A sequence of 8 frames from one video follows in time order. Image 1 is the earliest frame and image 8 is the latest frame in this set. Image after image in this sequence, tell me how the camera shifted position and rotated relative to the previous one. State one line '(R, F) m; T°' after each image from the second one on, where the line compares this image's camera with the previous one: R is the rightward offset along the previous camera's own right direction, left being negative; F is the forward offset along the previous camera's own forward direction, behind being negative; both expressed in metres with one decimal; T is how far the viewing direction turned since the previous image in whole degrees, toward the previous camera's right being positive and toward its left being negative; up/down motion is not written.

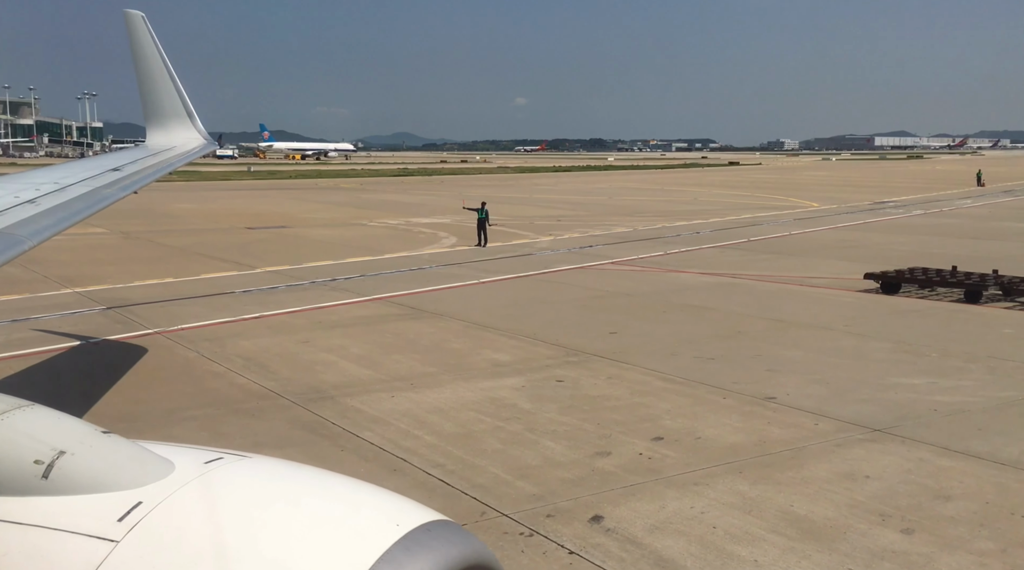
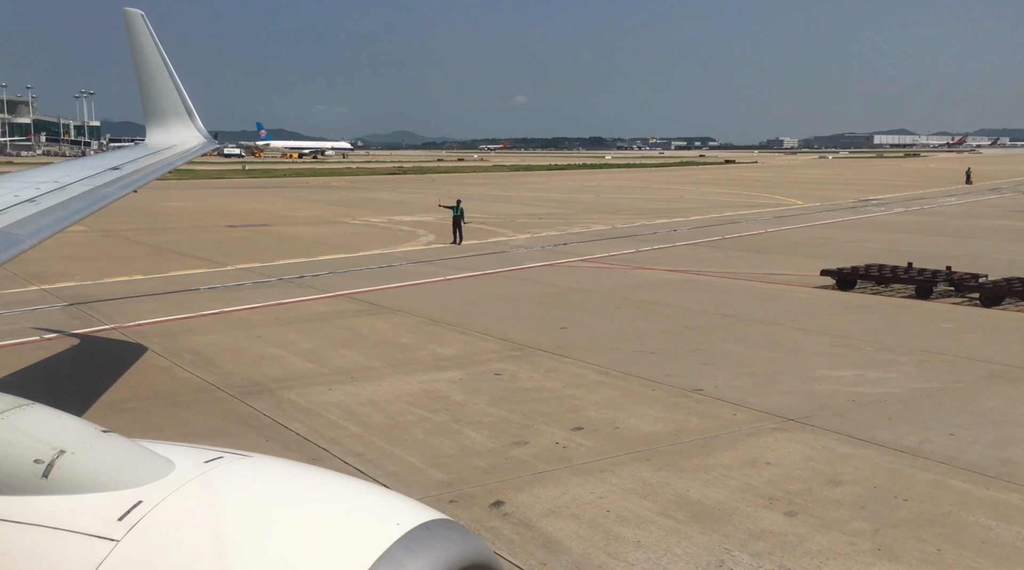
(+0.6, -0.3) m; +1°
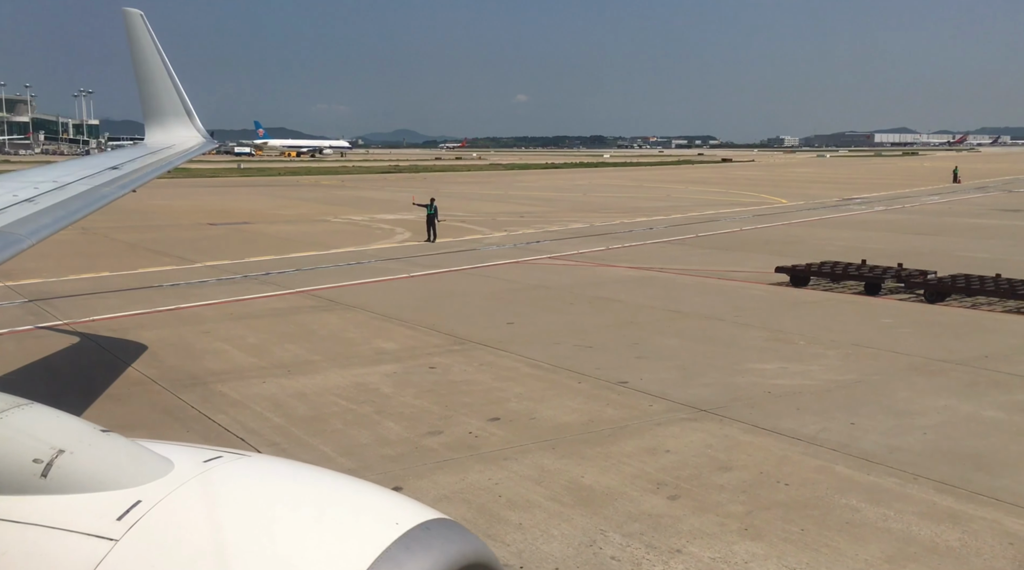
(+0.7, -0.3) m; +1°
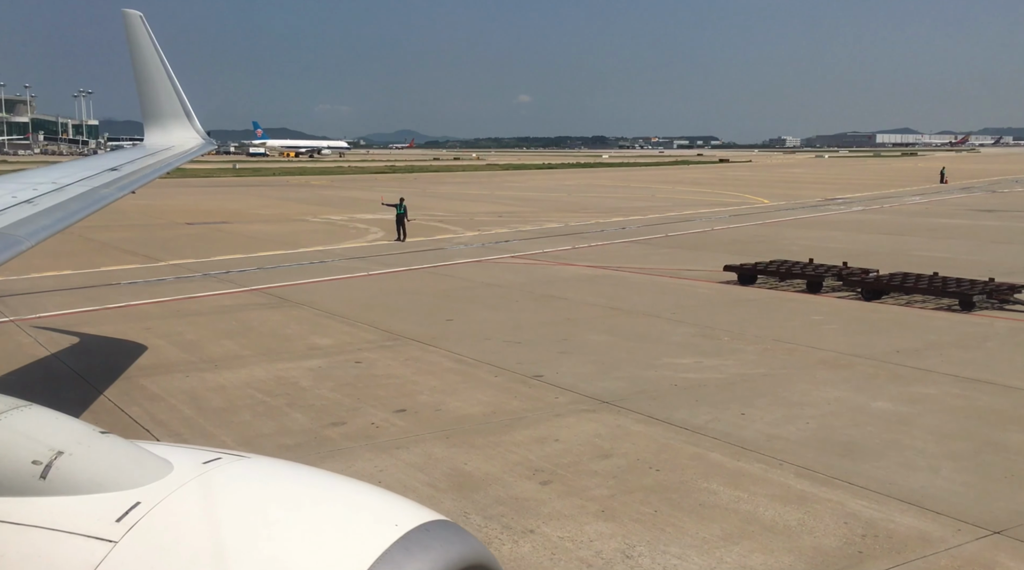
(+0.8, -0.3) m; +1°
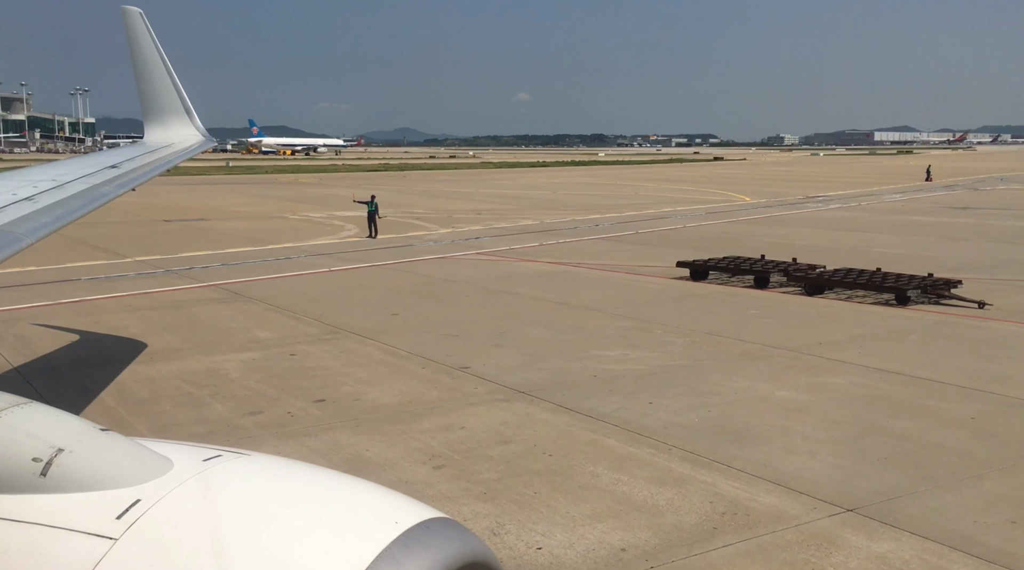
(+0.7, -0.3) m; +1°
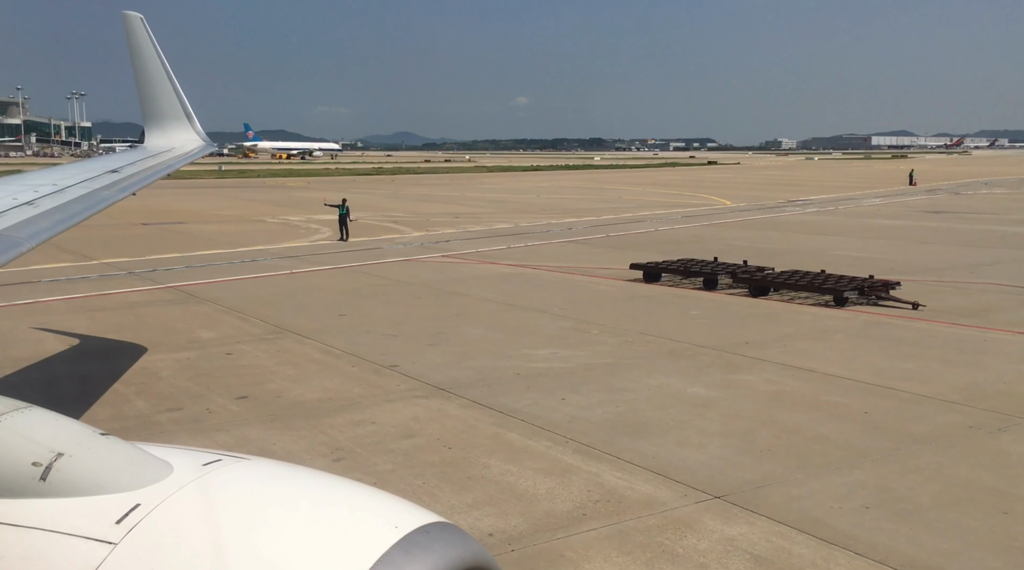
(+0.7, -0.3) m; +1°
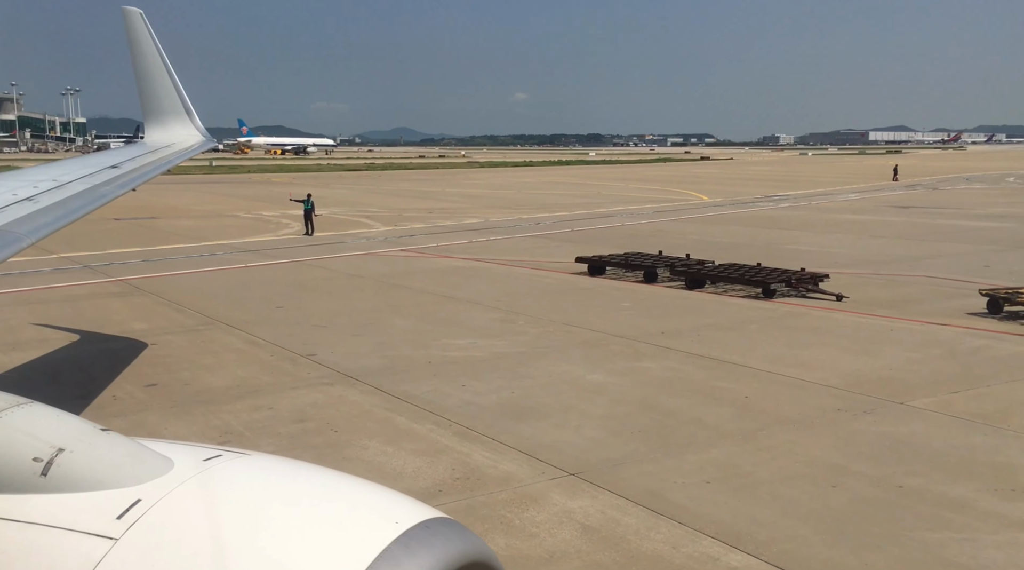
(+0.9, -0.4) m; +1°
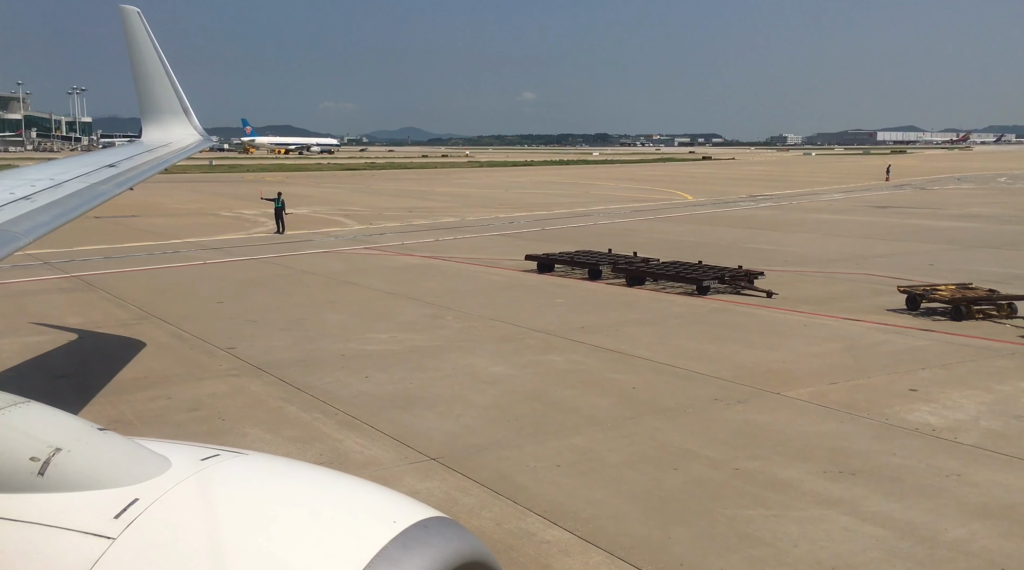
(+1.0, -0.3) m; +1°
